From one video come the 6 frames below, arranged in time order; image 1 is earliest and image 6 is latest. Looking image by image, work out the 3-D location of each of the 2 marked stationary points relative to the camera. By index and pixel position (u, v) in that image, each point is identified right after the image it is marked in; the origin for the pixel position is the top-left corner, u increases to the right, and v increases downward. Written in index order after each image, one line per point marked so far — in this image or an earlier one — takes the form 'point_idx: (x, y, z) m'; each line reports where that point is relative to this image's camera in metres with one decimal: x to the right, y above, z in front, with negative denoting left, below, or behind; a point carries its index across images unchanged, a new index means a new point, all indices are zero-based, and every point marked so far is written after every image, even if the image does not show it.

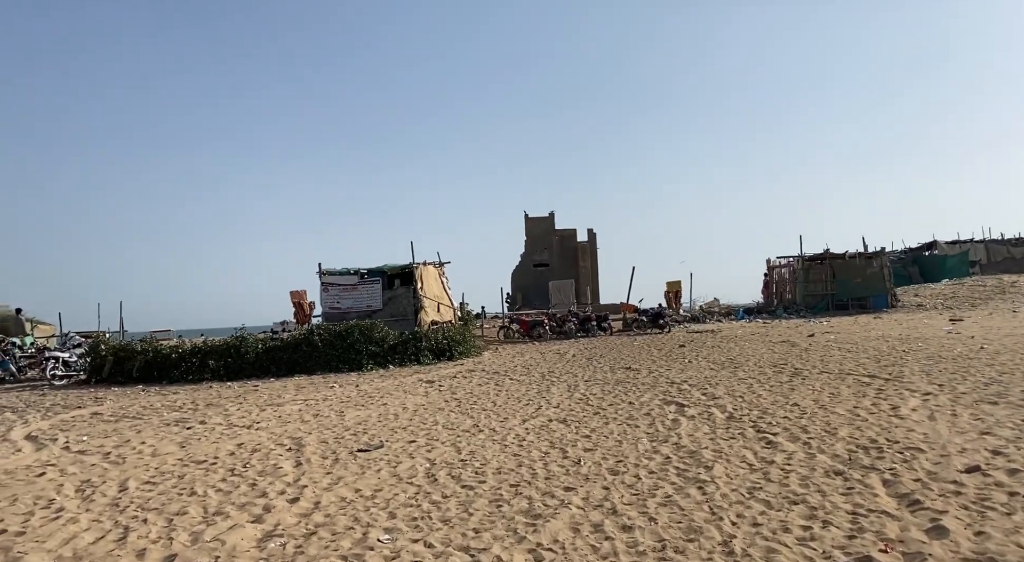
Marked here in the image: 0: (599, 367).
0: (+2.0, -1.9, +14.4) m
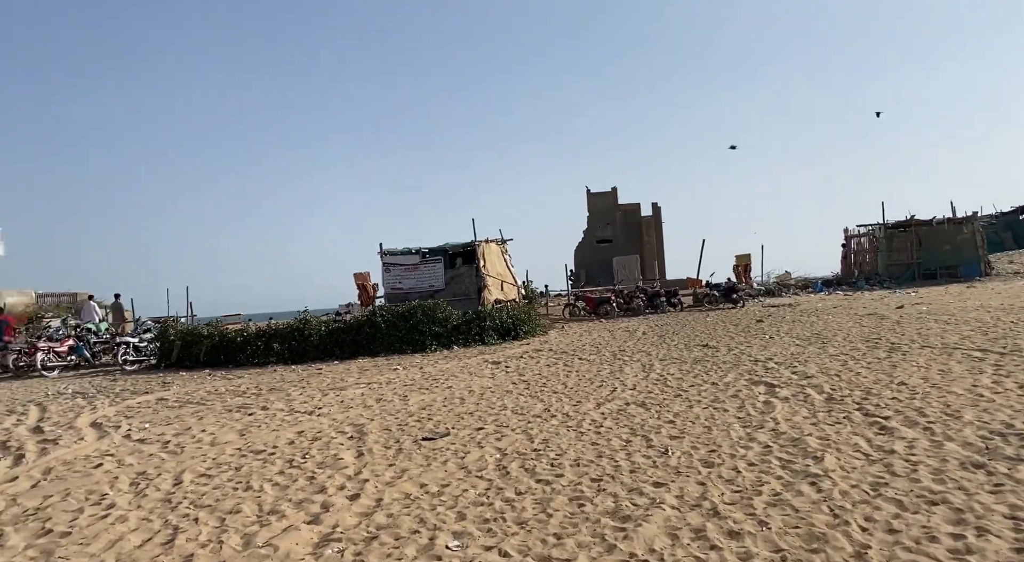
0: (+3.4, -1.4, +13.6) m
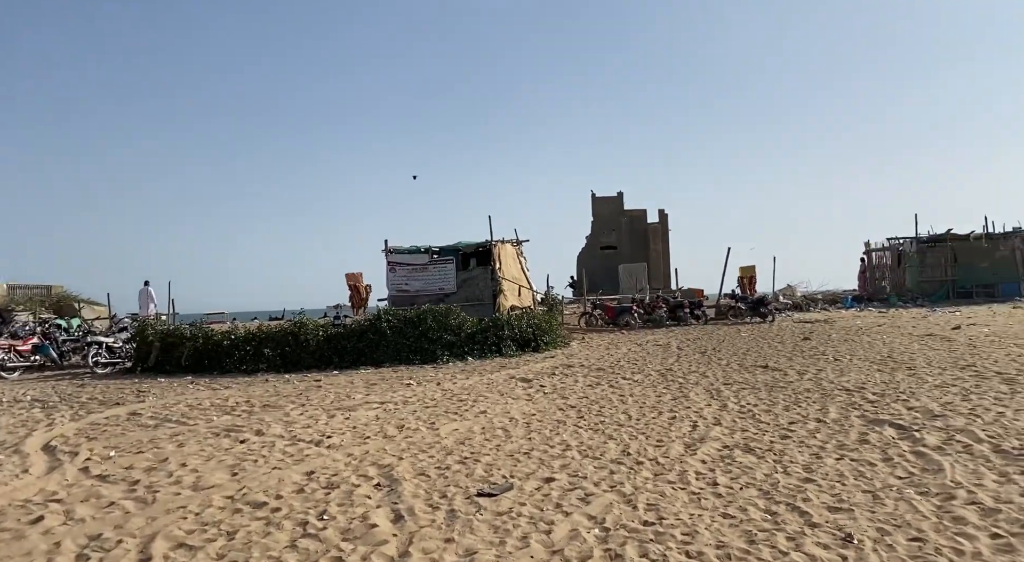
0: (+4.0, -1.6, +12.0) m
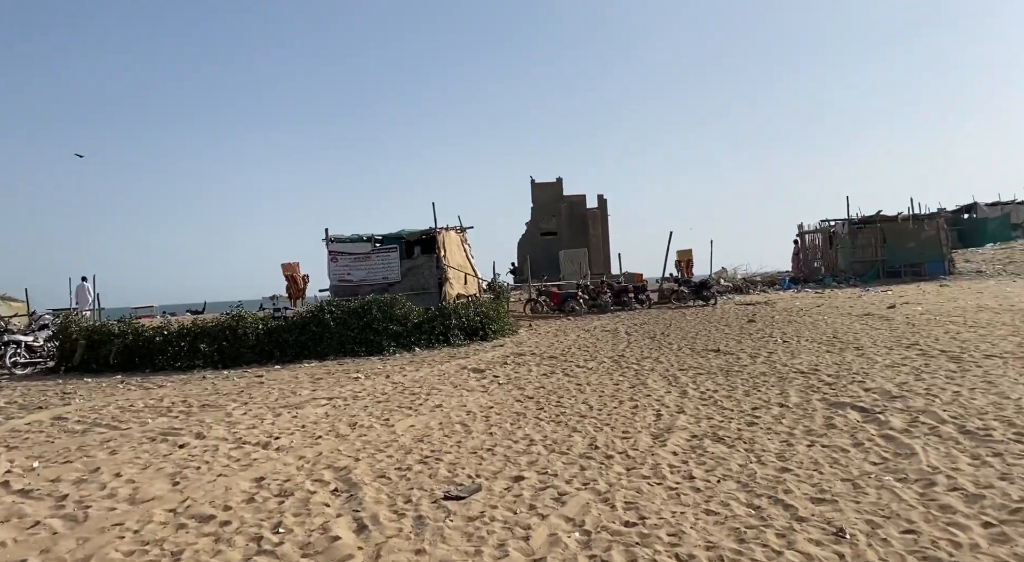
0: (+3.1, -1.3, +12.0) m
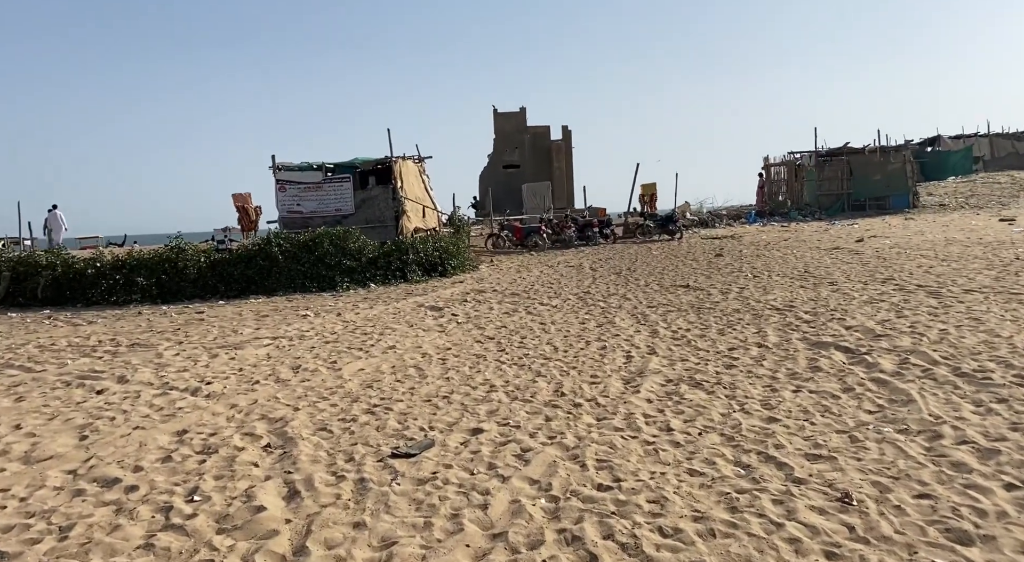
0: (+2.4, -0.1, +11.5) m
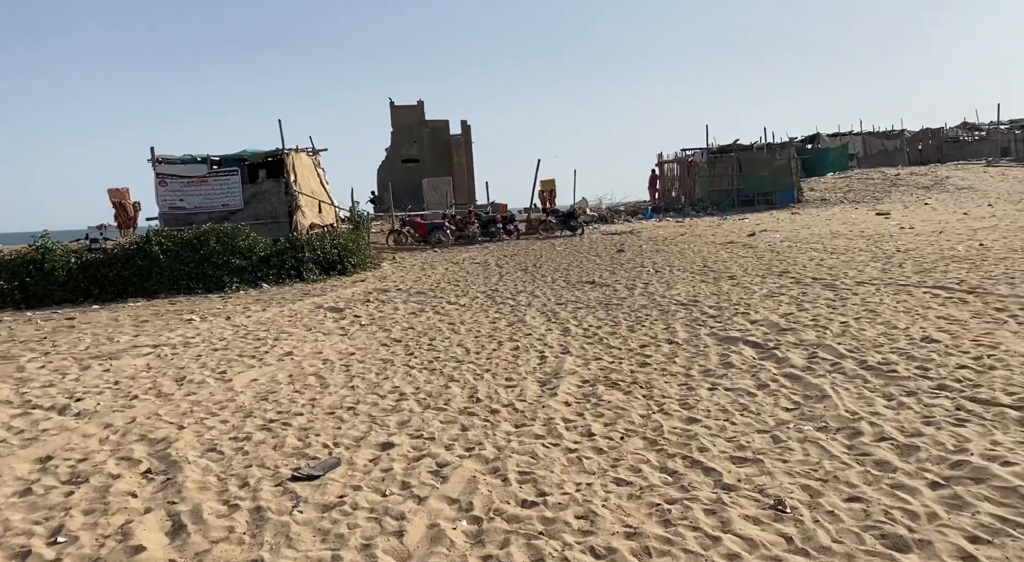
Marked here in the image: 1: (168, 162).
0: (+0.7, 0.0, +11.5) m
1: (-7.2, +2.5, +13.4) m
